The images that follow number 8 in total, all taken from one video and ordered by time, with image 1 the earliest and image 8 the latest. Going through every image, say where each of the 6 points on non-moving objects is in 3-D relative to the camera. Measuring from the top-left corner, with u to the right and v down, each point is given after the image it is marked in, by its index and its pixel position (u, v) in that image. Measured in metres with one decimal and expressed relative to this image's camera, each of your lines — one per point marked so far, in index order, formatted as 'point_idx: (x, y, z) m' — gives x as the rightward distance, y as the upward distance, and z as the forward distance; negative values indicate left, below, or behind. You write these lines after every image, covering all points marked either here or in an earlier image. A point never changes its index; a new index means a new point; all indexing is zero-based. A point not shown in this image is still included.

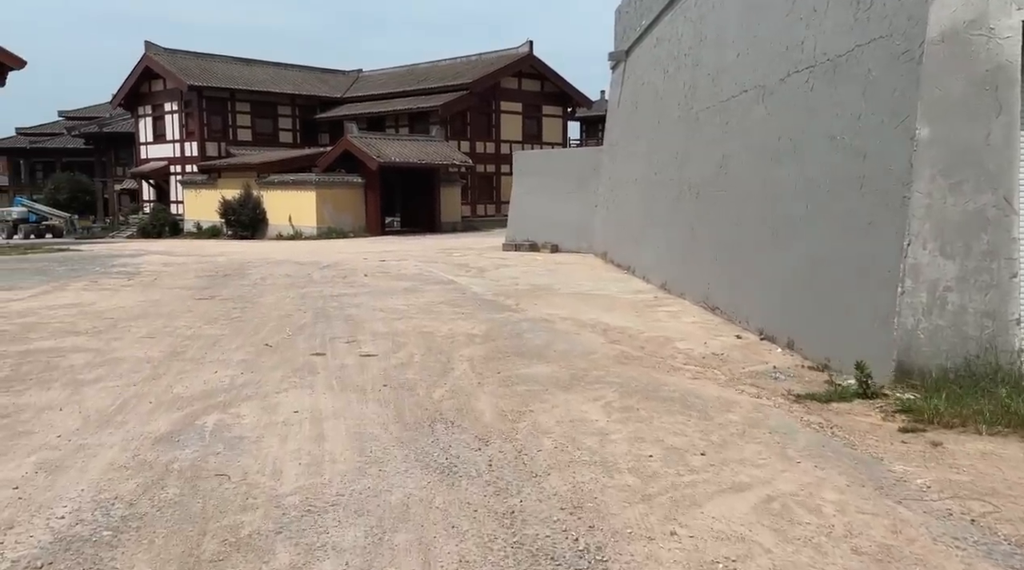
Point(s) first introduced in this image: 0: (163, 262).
0: (-7.5, +0.5, +18.6) m
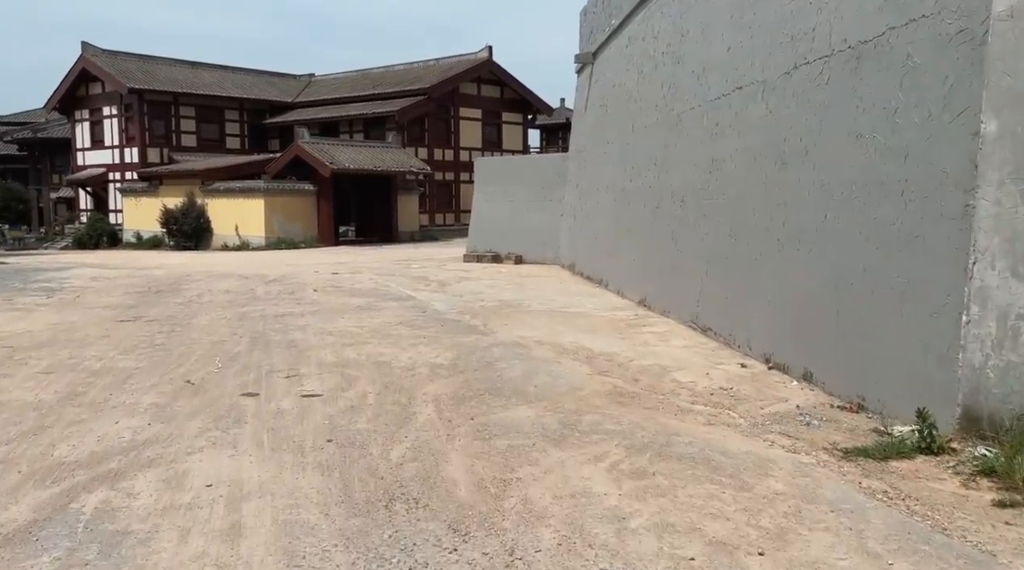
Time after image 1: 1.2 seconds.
0: (-8.3, +0.2, +17.2) m
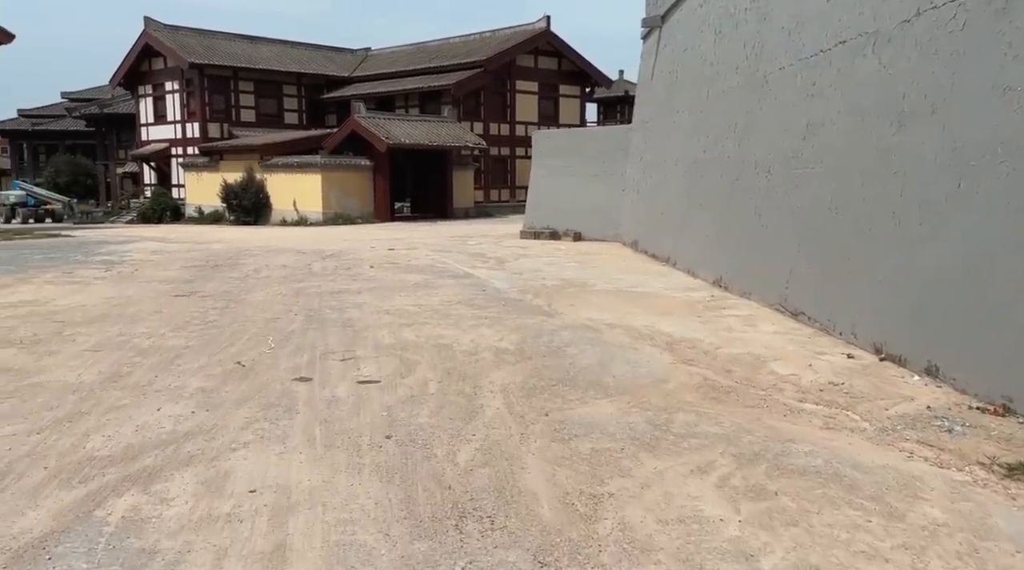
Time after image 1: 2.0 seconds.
0: (-7.1, +0.7, +17.1) m
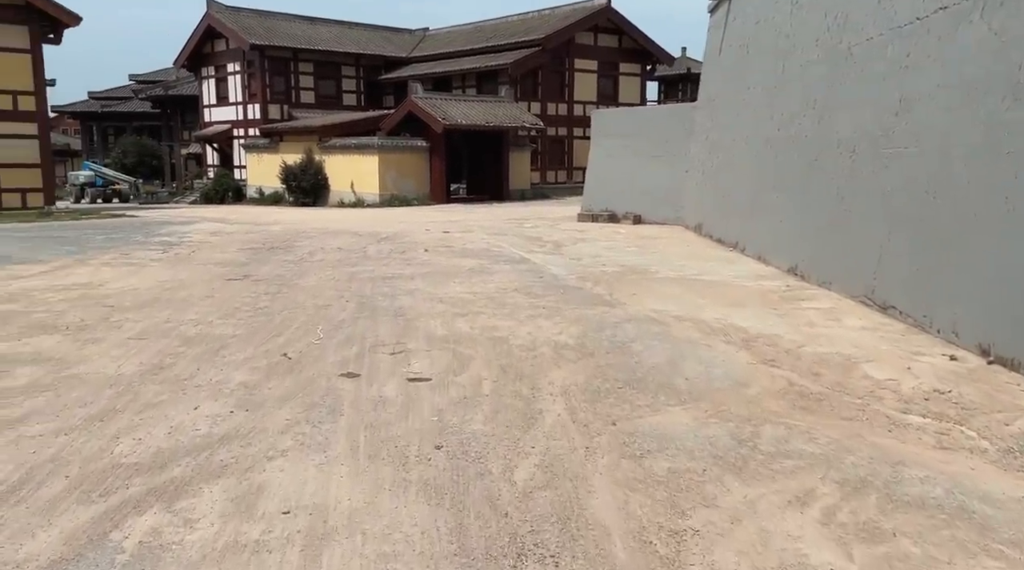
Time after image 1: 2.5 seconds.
0: (-6.0, +1.1, +17.1) m
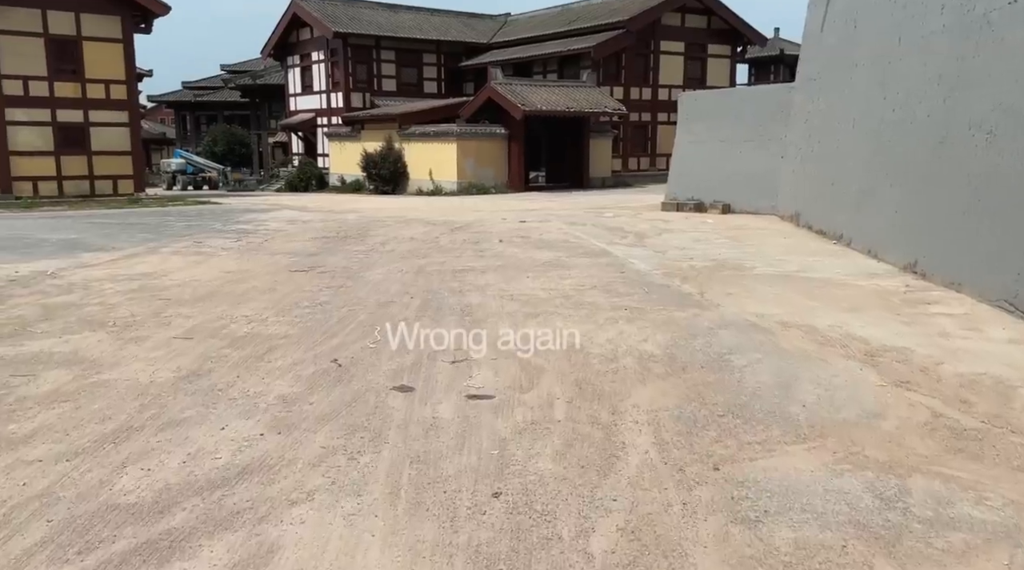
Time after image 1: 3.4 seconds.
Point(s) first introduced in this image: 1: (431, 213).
0: (-4.4, +1.3, +16.9) m
1: (-1.6, +1.4, +16.6) m
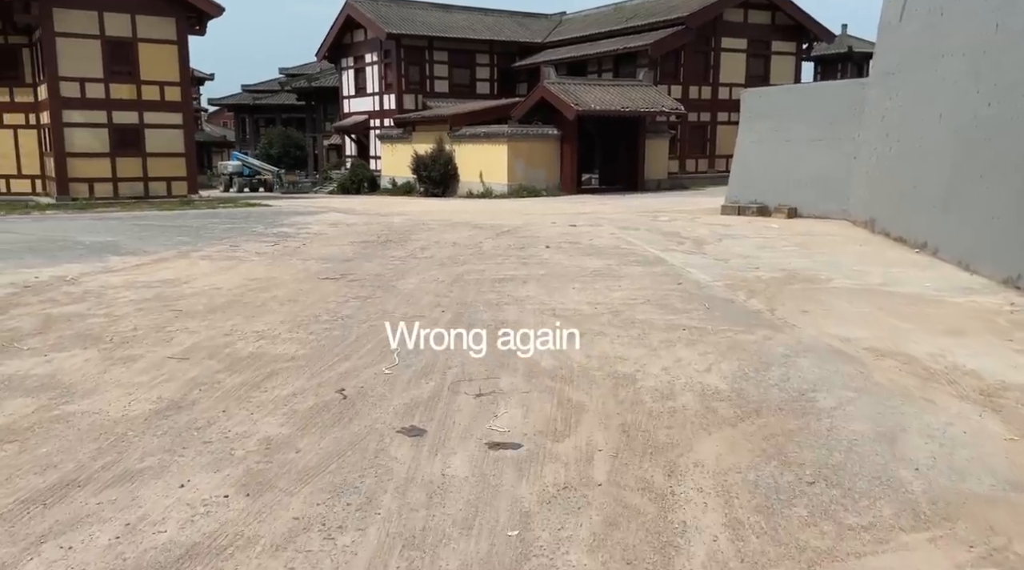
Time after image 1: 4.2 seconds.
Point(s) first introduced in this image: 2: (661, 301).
0: (-3.4, +1.2, +16.4) m
1: (-0.6, +1.3, +16.0) m
2: (+1.1, -0.1, +6.5) m
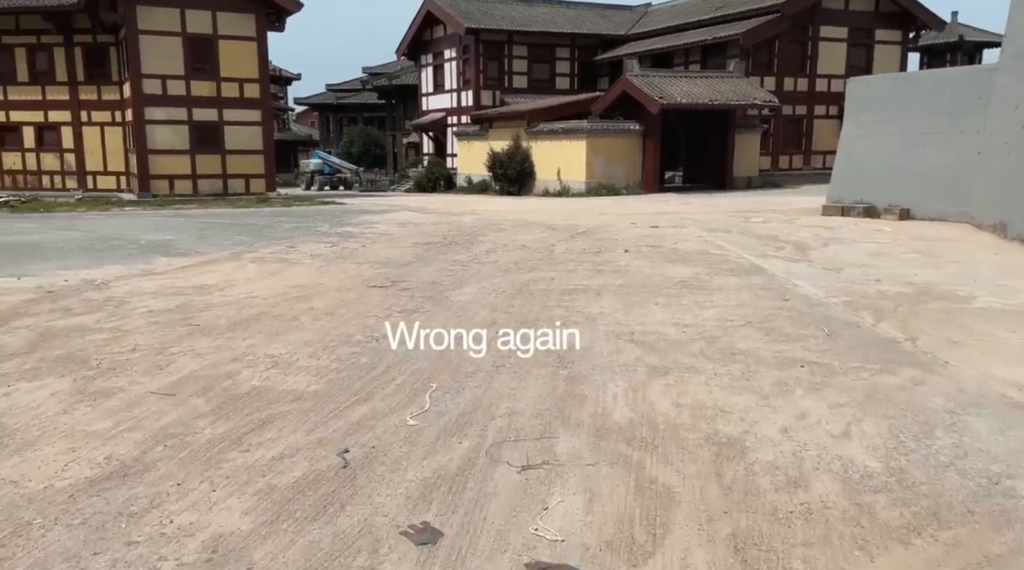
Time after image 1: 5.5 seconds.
0: (-2.1, +1.2, +15.6) m
1: (+0.7, +1.2, +14.9) m
2: (+1.5, -0.2, +5.2) m
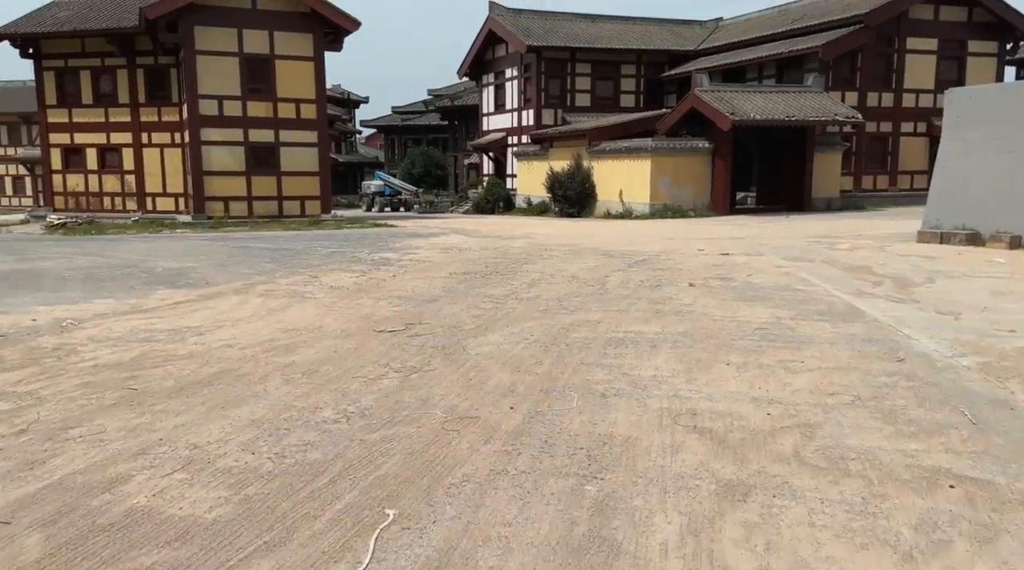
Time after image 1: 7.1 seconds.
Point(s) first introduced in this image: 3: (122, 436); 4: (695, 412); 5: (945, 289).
0: (-1.2, +0.6, +14.4) m
1: (+1.5, +0.7, +13.5) m
2: (+1.6, -0.5, +3.8) m
3: (-1.6, -0.6, +3.5) m
4: (+0.8, -0.6, +3.7) m
5: (+3.9, 0.0, +7.6) m
